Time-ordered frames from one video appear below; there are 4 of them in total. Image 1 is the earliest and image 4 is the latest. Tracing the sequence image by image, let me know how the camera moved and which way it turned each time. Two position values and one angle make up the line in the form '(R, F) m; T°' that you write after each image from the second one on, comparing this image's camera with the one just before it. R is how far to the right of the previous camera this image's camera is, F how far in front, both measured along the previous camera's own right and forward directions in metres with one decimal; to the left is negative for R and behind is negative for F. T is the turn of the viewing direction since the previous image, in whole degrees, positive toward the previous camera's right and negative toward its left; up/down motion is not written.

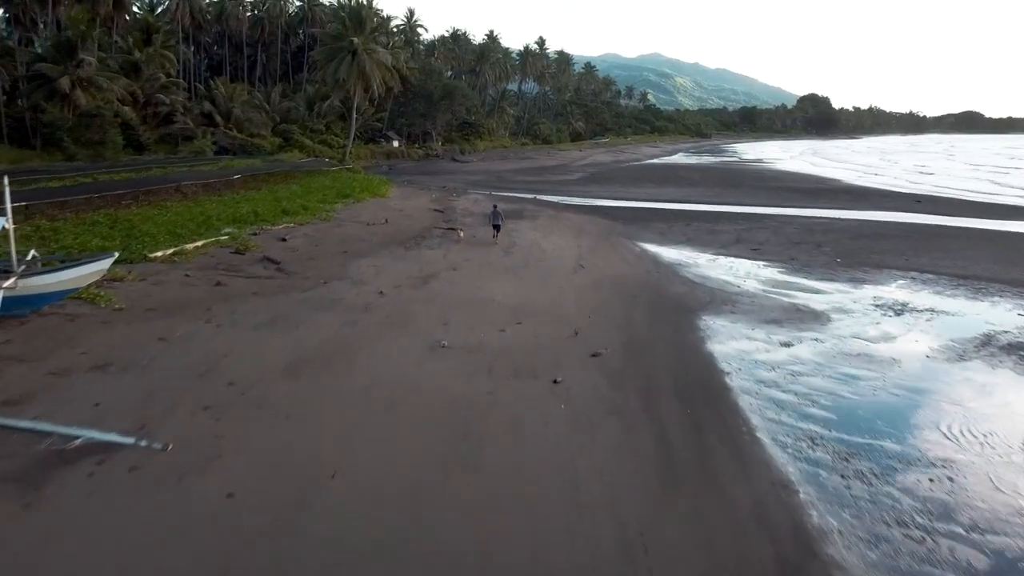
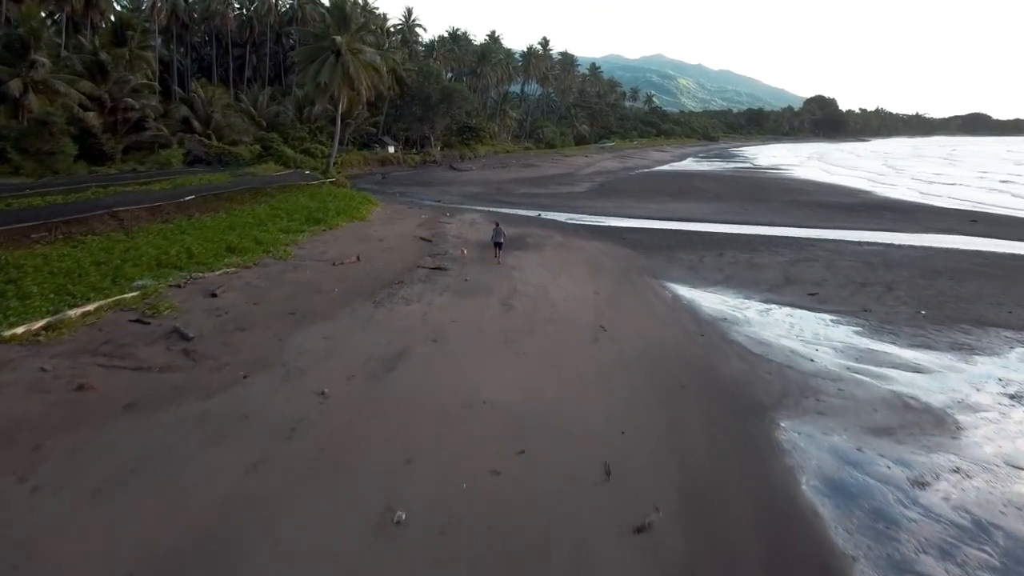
(0.0, +3.5) m; 0°
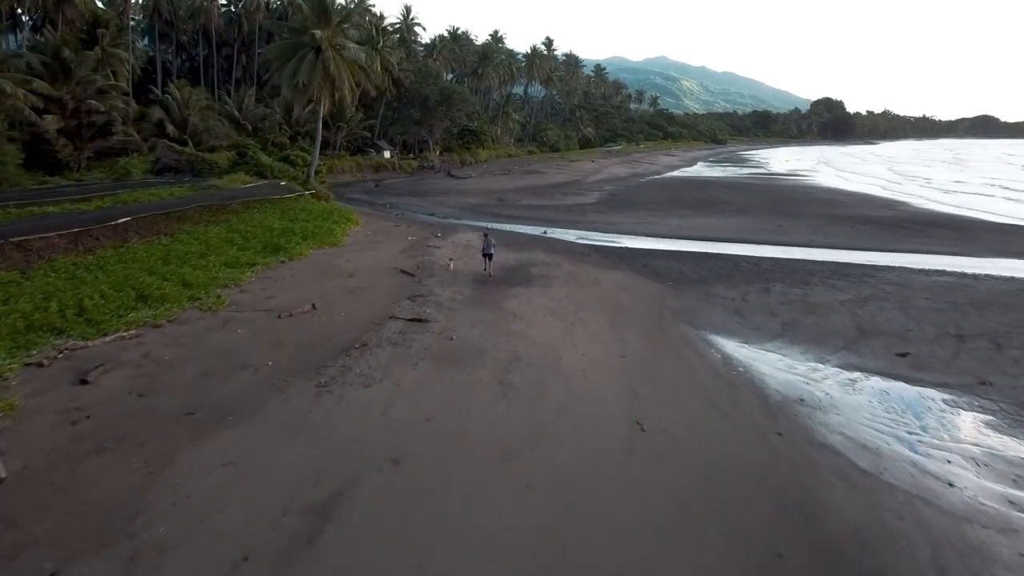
(0.0, +3.5) m; 0°
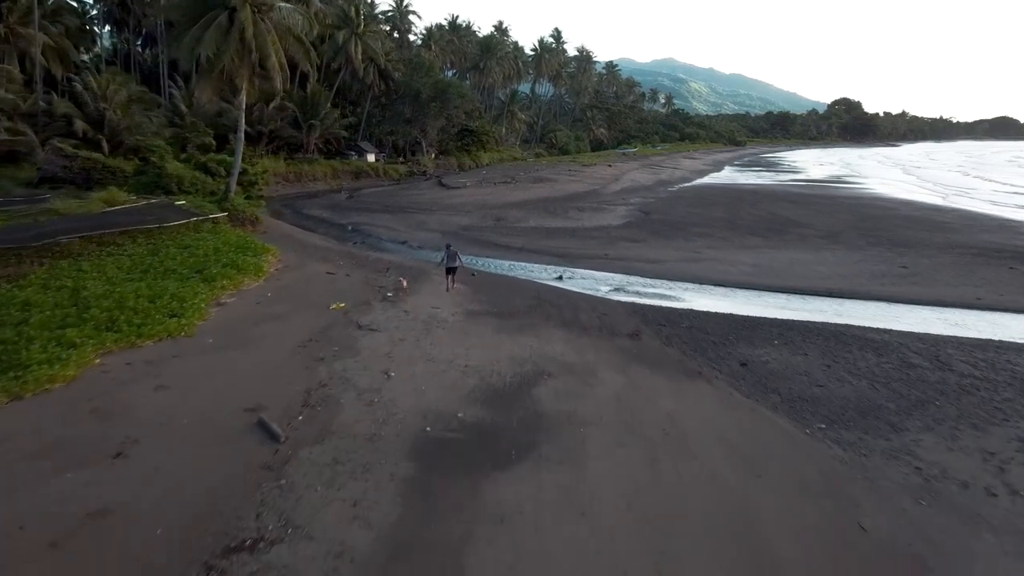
(+0.2, +8.4) m; -1°
